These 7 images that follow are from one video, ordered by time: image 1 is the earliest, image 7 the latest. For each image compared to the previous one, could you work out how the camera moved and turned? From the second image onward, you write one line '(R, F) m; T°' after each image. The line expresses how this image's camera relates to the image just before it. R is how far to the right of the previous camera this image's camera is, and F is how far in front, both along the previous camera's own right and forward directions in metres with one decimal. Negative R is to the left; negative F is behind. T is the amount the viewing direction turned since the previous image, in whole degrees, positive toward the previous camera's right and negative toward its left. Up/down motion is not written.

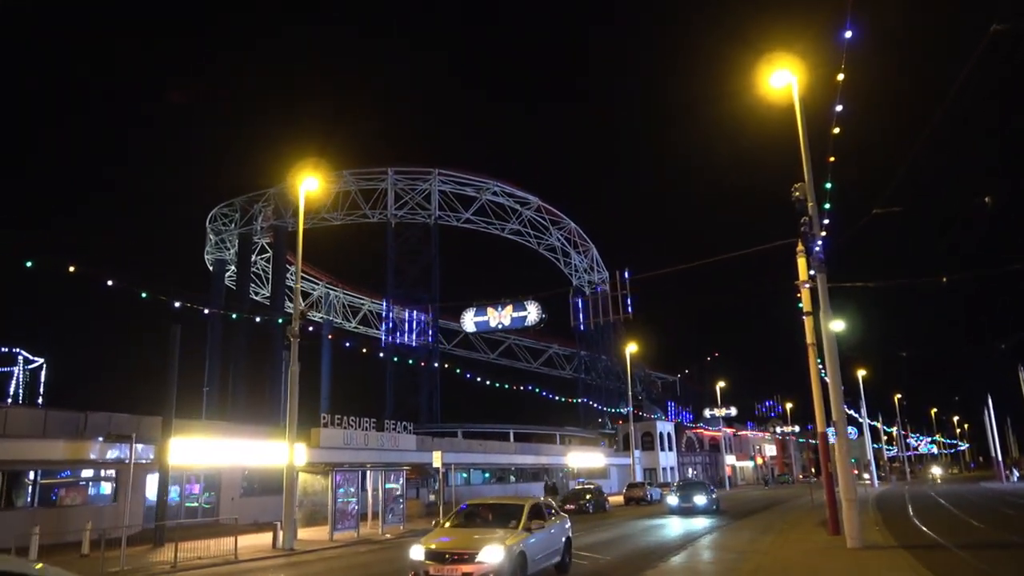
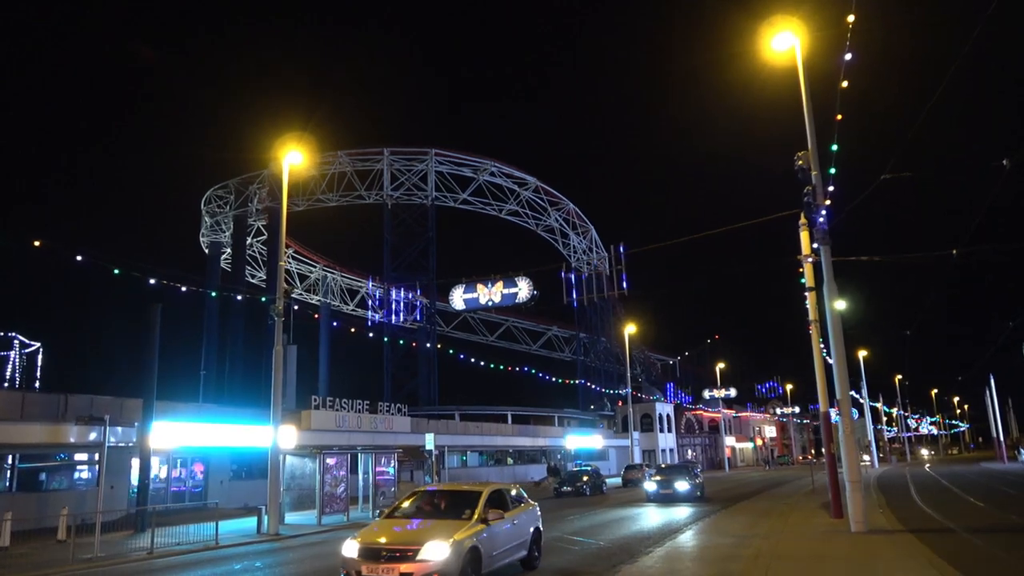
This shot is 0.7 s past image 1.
(+0.2, +0.7) m; 0°
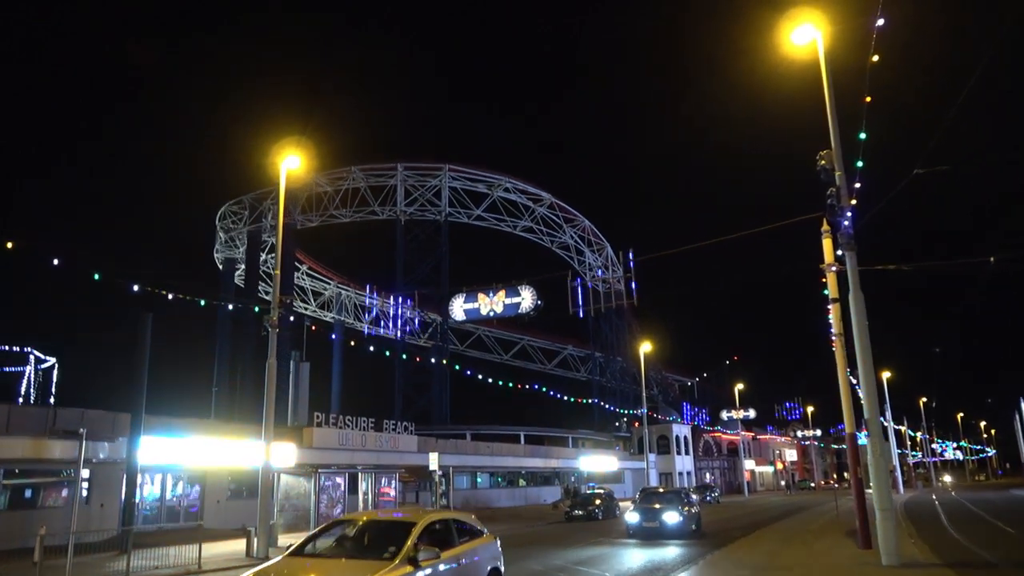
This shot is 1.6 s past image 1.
(+0.3, +1.0) m; -1°
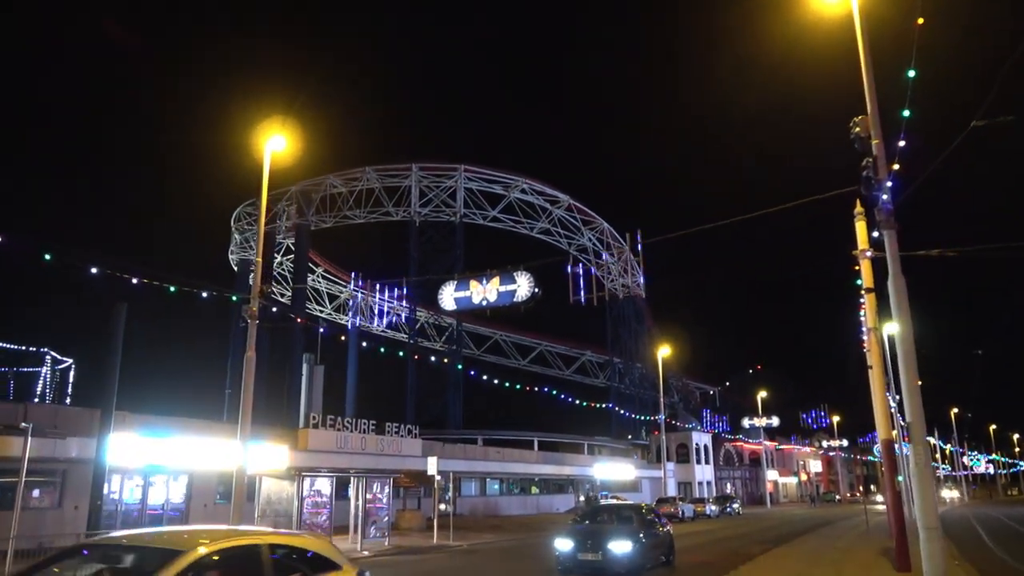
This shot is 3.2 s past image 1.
(+0.5, +1.5) m; -2°
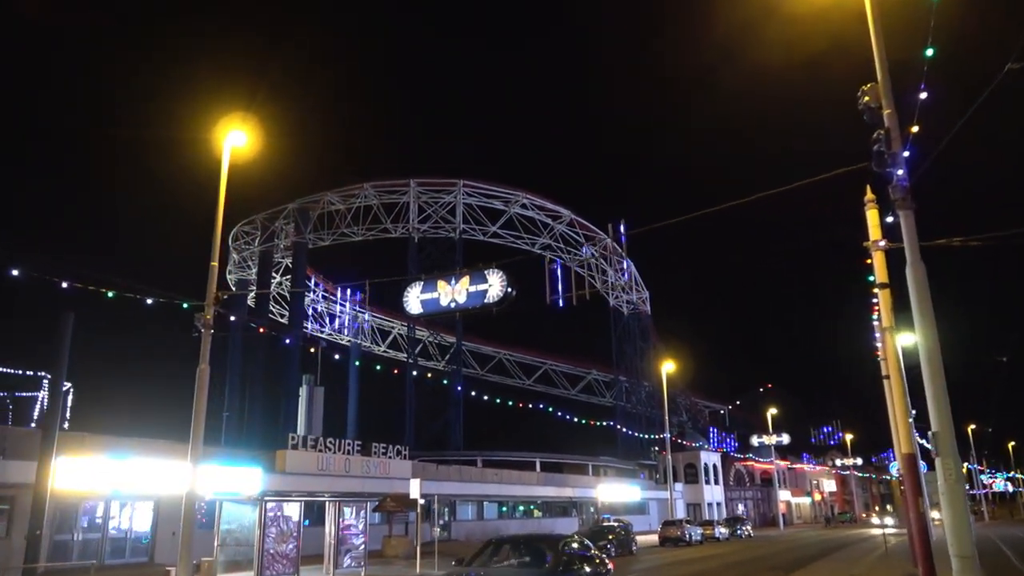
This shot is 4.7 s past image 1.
(+0.6, +1.5) m; -1°
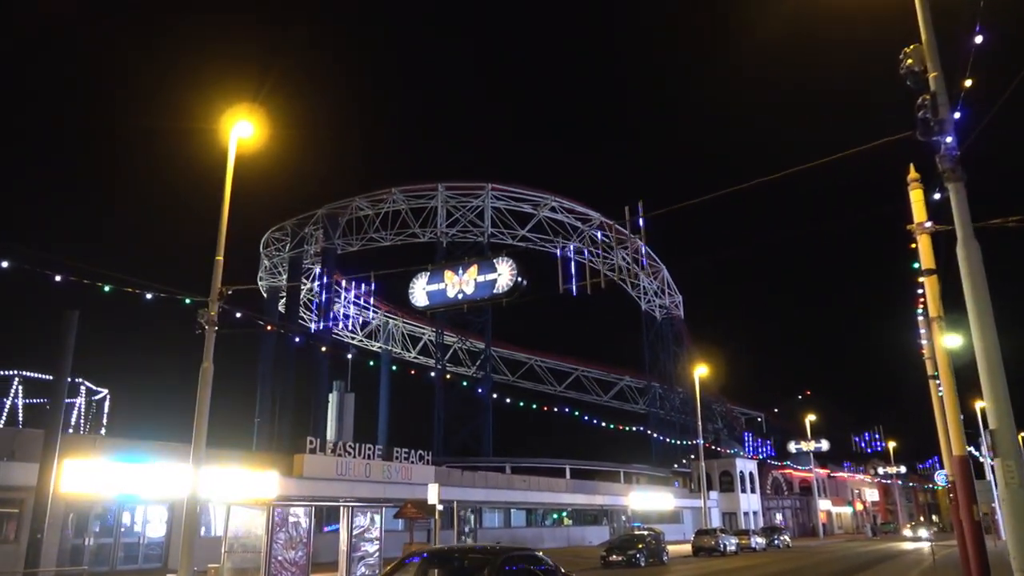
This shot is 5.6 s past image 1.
(+0.4, +0.8) m; -3°
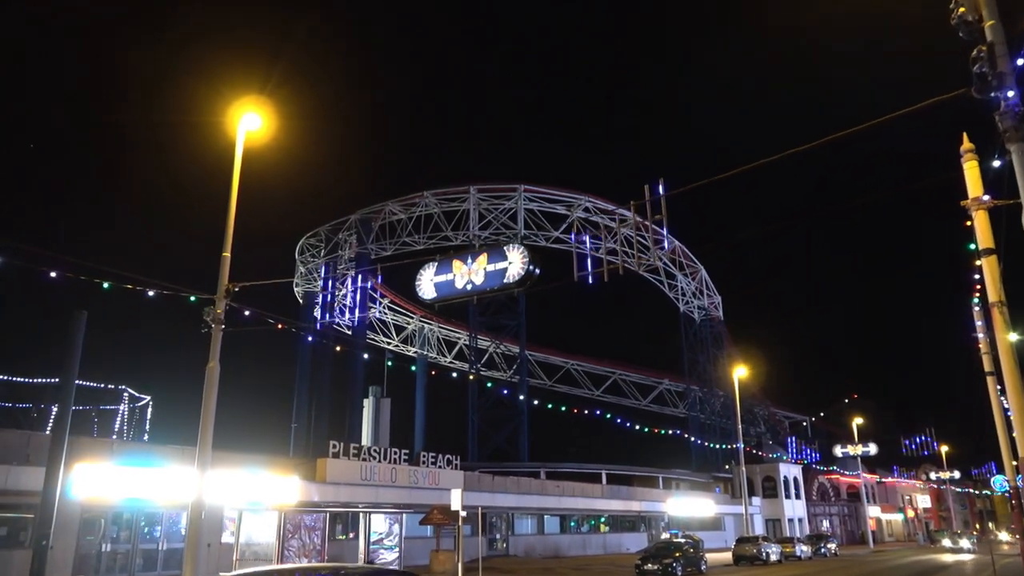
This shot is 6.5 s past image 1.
(+0.4, +0.9) m; -3°
